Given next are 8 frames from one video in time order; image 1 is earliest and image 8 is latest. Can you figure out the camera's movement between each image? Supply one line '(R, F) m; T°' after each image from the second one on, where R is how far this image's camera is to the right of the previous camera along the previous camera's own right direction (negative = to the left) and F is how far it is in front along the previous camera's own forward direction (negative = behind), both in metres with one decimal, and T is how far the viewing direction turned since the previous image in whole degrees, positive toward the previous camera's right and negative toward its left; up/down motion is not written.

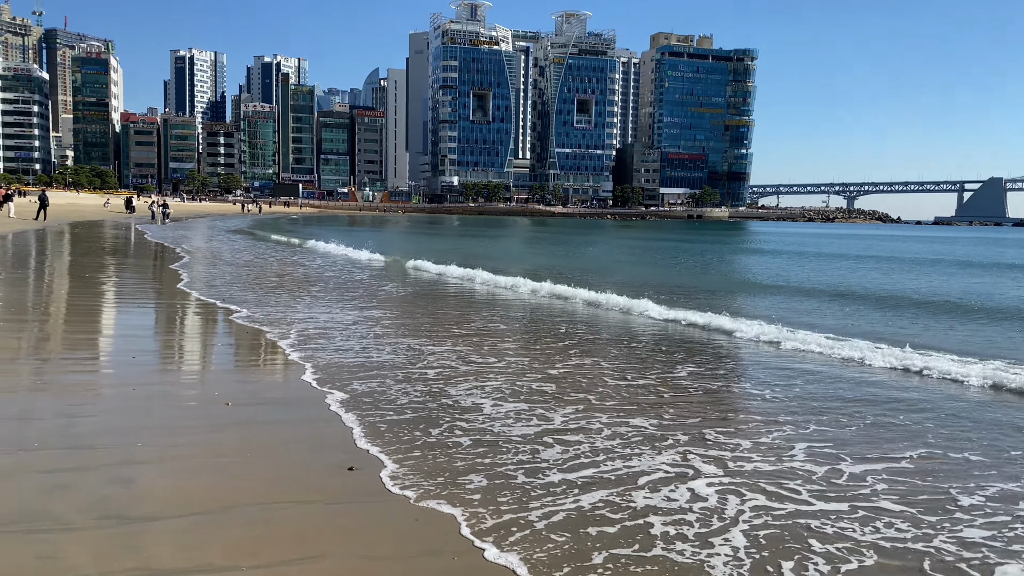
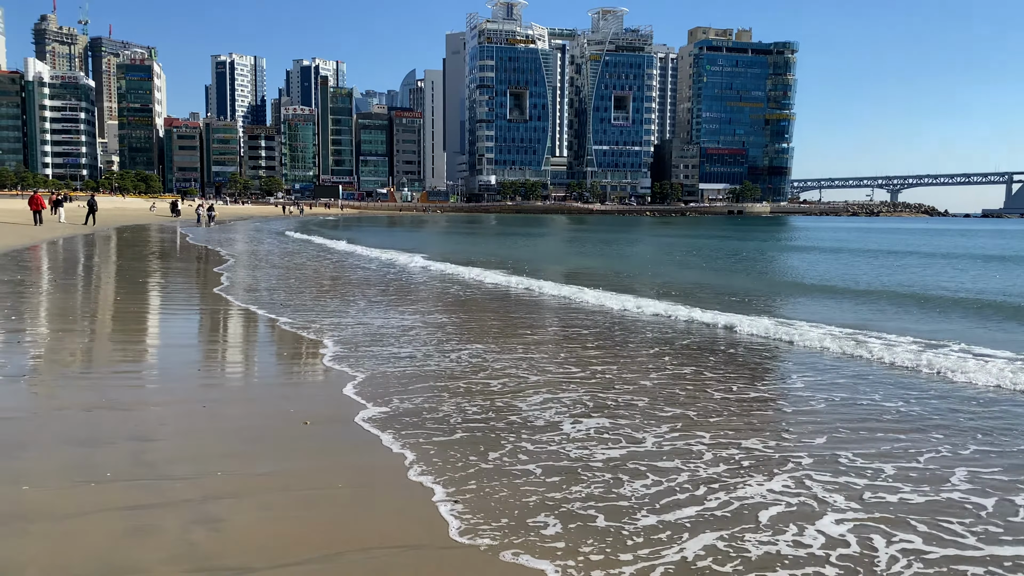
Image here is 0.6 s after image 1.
(-0.2, +0.5) m; -3°
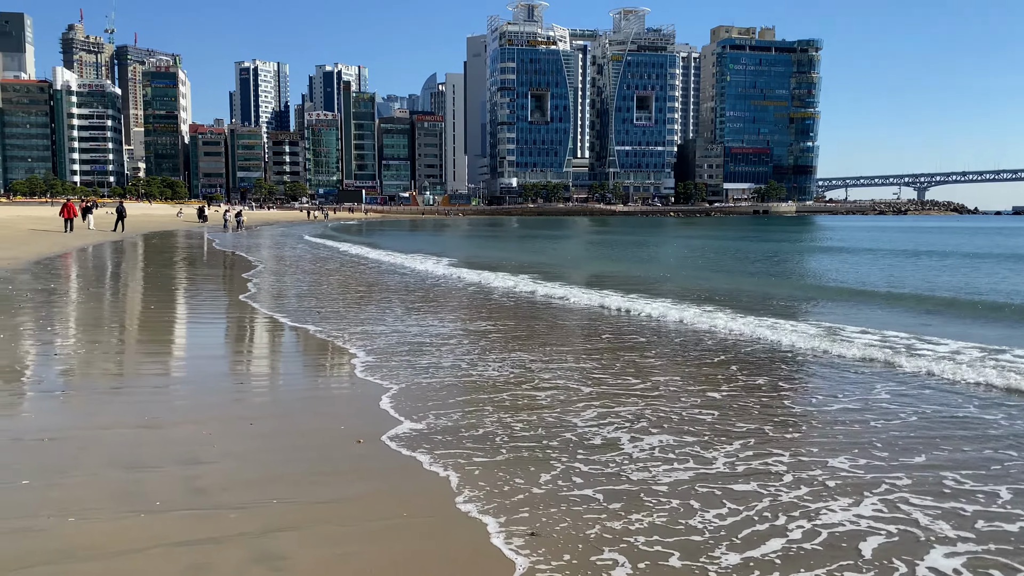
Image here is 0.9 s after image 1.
(-0.2, +0.3) m; -2°
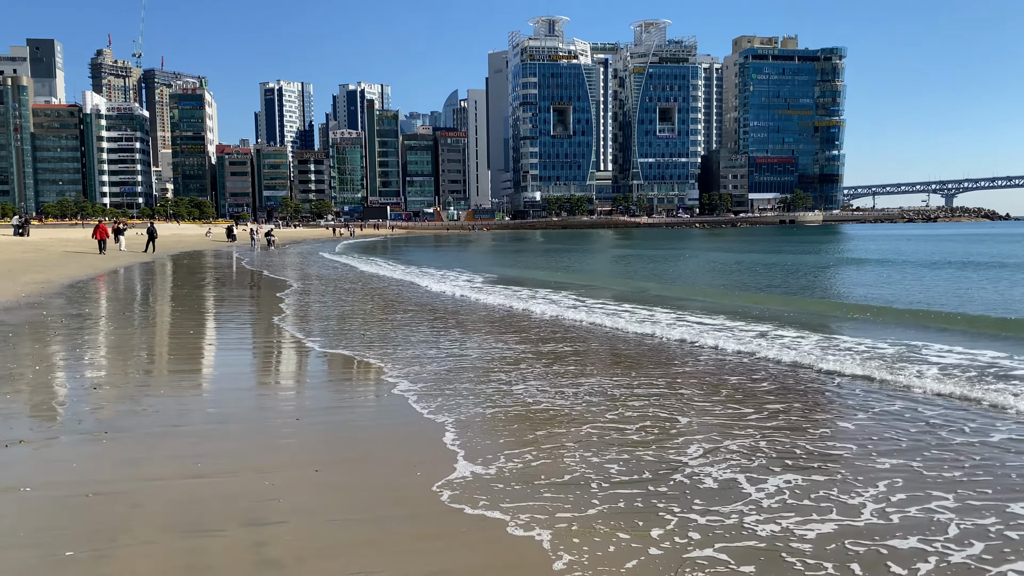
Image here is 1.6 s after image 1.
(-0.3, +0.5) m; -2°
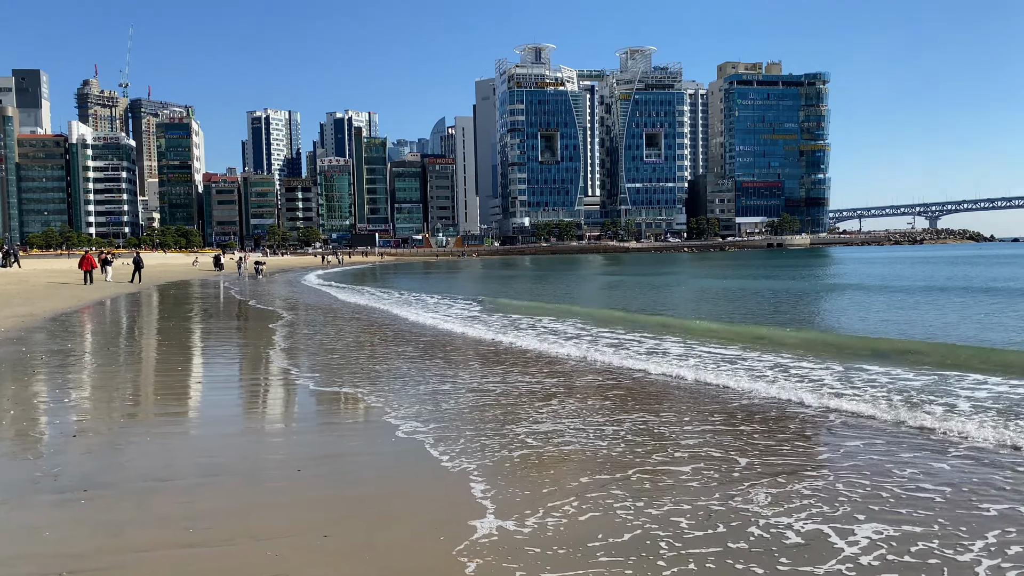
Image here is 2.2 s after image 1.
(-0.2, +0.4) m; +1°
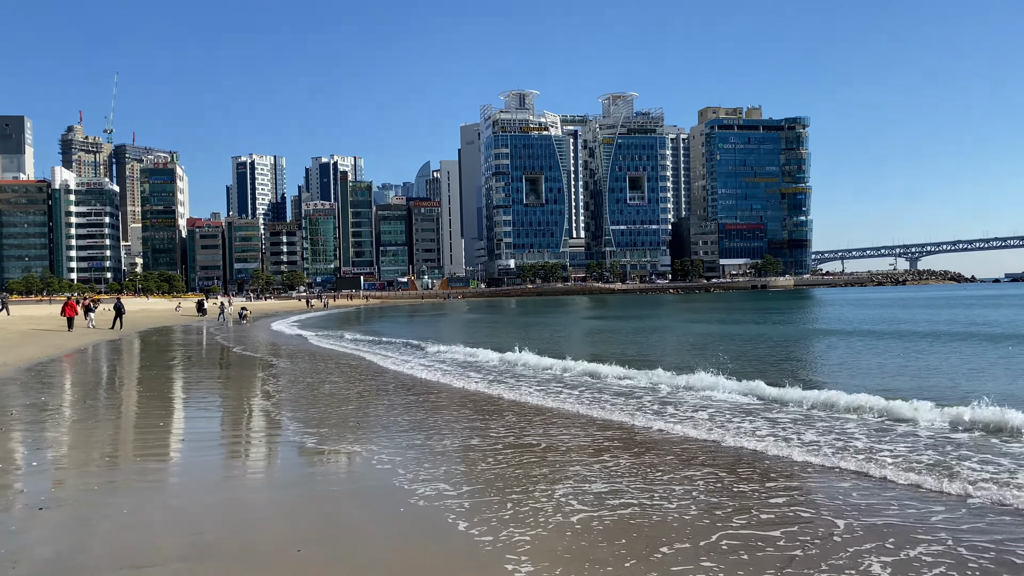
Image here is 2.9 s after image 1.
(-0.1, +0.3) m; +1°
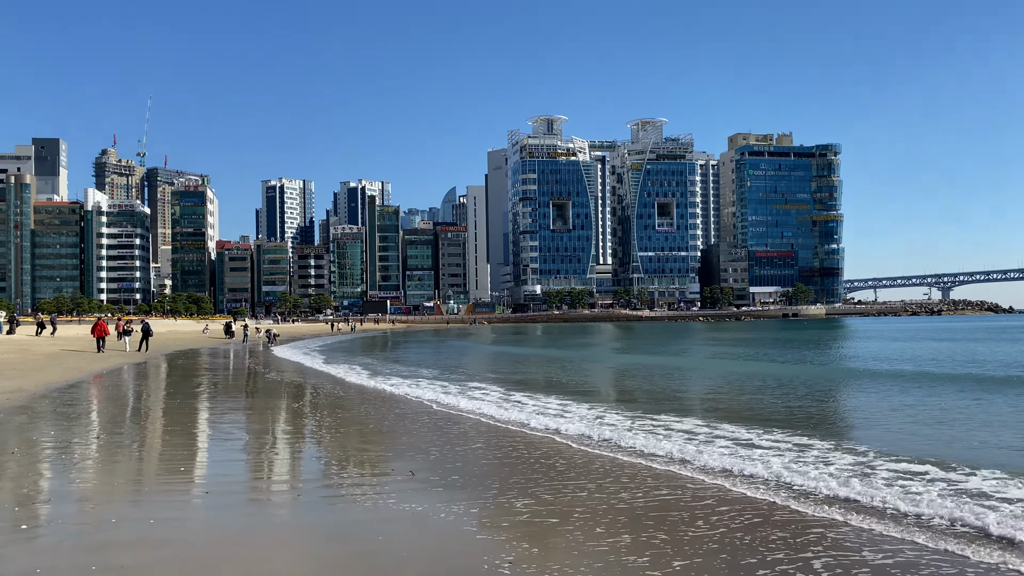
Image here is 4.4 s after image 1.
(-0.6, +1.4) m; -2°
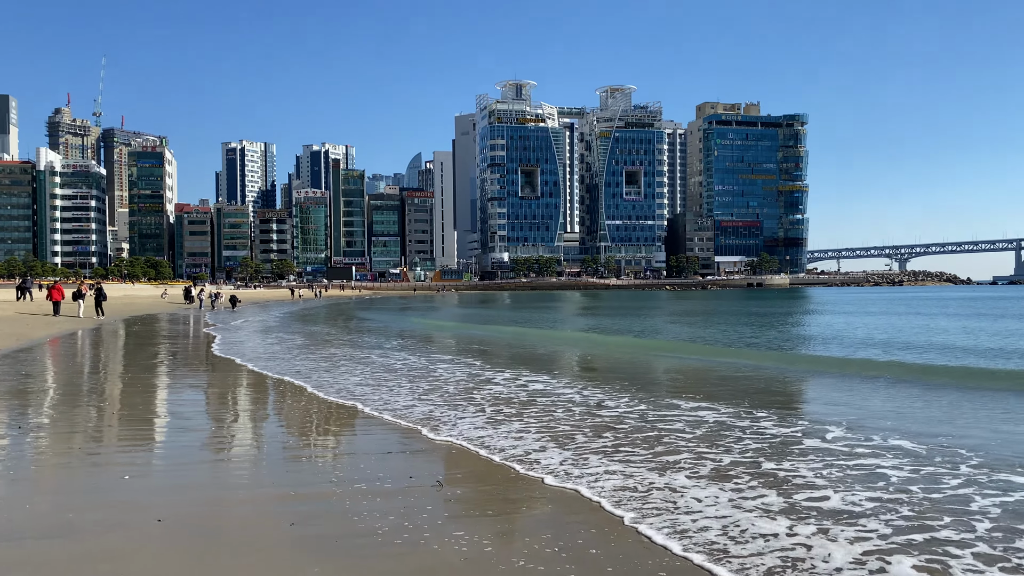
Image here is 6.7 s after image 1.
(-0.4, +1.1) m; +2°
